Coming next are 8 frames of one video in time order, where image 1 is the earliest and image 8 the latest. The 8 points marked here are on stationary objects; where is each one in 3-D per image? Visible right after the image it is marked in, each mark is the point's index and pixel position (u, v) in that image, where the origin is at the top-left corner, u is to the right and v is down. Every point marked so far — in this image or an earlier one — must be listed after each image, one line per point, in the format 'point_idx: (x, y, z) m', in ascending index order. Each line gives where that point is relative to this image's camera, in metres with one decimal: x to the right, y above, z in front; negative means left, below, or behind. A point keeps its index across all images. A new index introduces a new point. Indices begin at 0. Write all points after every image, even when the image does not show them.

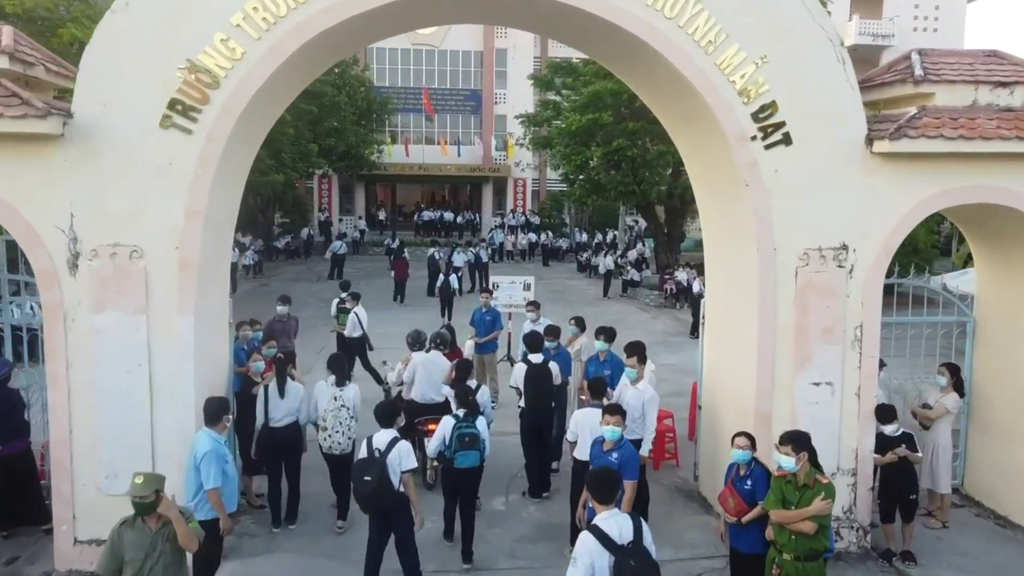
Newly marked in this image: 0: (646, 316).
0: (+3.0, -0.6, +19.3) m
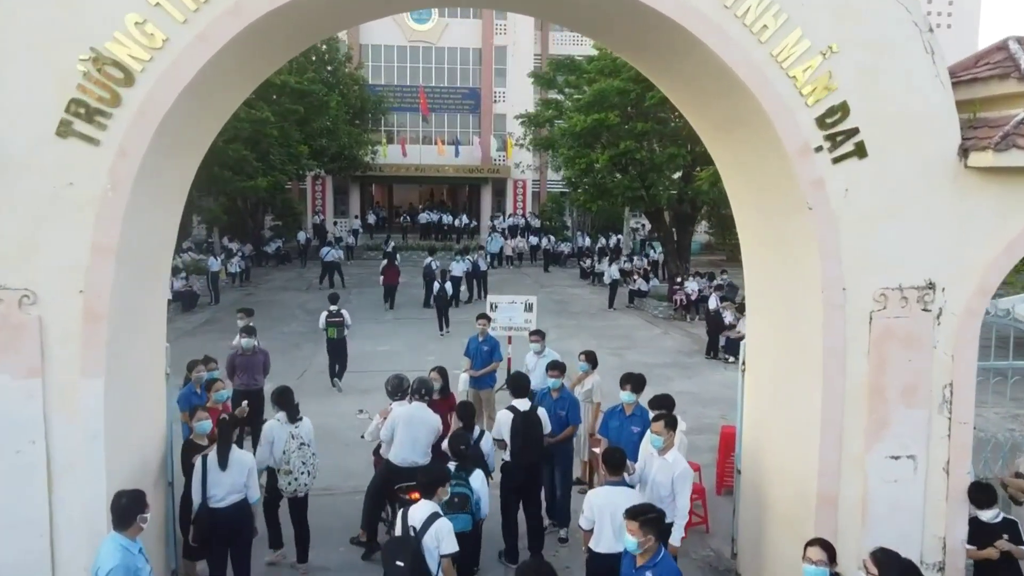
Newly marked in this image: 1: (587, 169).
0: (+3.0, -0.9, +18.0) m
1: (+1.6, +2.6, +19.2) m
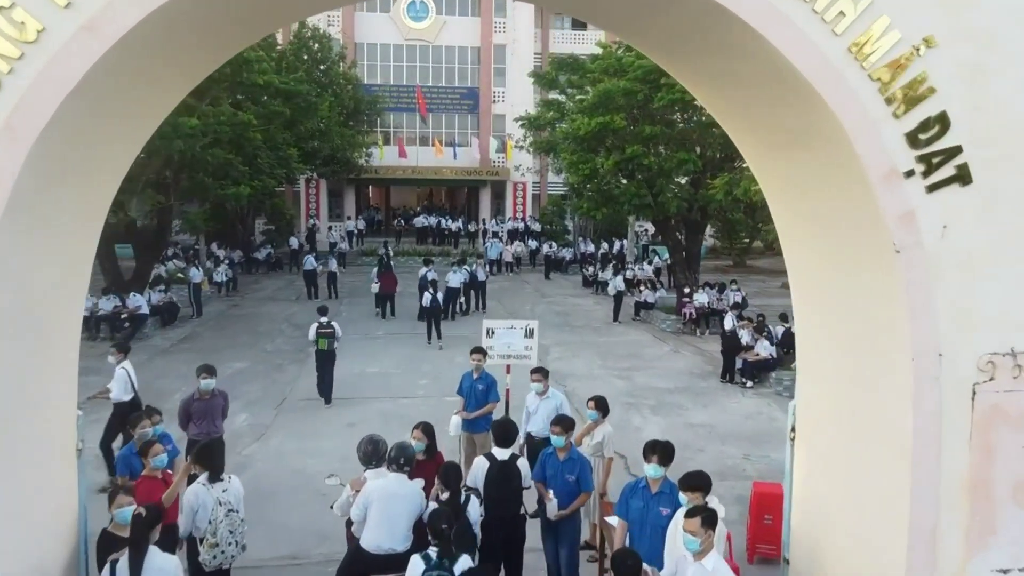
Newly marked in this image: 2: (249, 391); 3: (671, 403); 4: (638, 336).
0: (+3.0, -1.2, +16.8) m
1: (+1.6, +2.3, +18.0) m
2: (-3.9, -1.5, +12.9) m
3: (+2.3, -1.6, +12.4) m
4: (+2.6, -1.0, +18.3) m
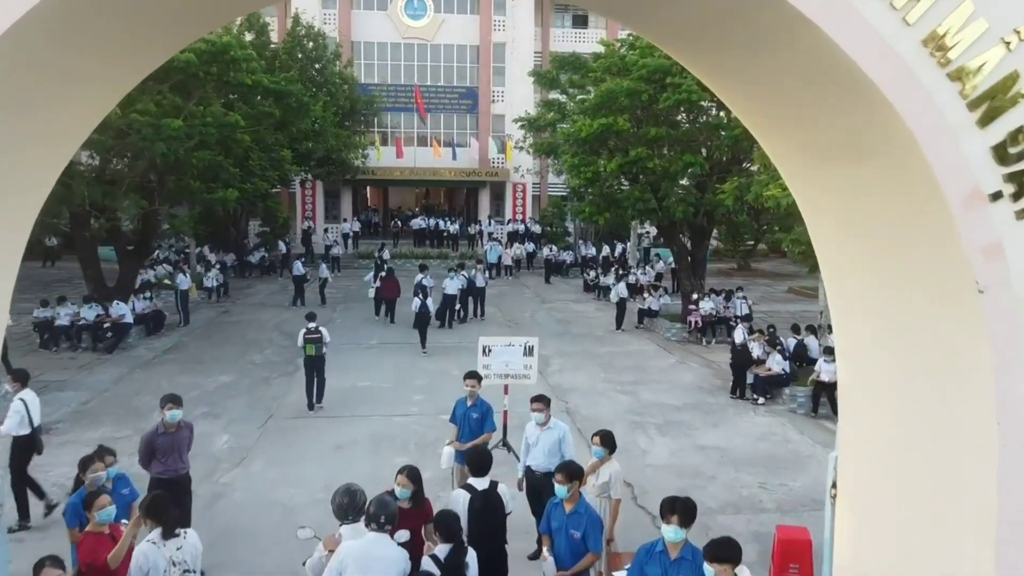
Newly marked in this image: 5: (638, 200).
0: (+2.9, -1.3, +16.1) m
1: (+1.6, +2.2, +17.3) m
2: (-3.9, -1.7, +12.2) m
3: (+2.2, -1.8, +11.7) m
4: (+2.6, -1.2, +17.6) m
5: (+2.4, +1.7, +16.8) m
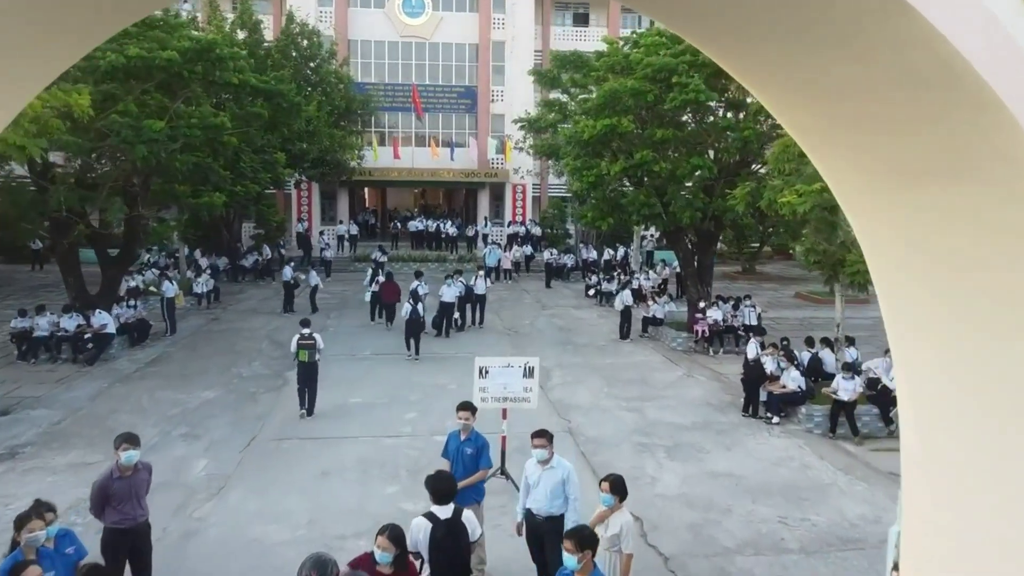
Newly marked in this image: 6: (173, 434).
0: (+2.9, -1.5, +15.4) m
1: (+1.6, +2.0, +16.6) m
2: (-3.9, -1.9, +11.5) m
3: (+2.2, -2.0, +11.0) m
4: (+2.6, -1.3, +16.9) m
5: (+2.4, +1.5, +16.1) m
6: (-4.3, -1.9, +11.1) m
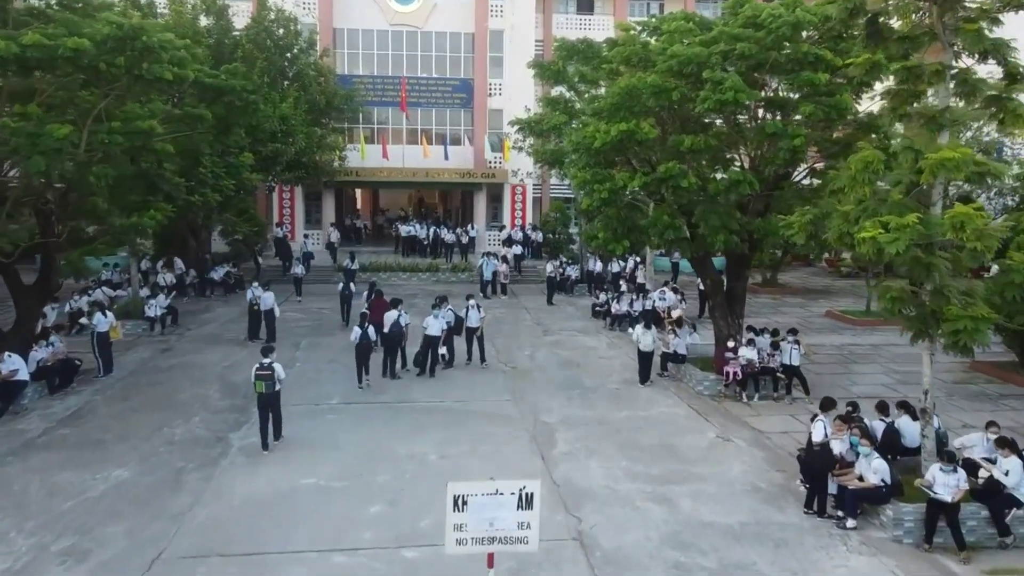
0: (+2.9, -2.1, +12.6) m
1: (+1.5, +1.4, +13.8) m
2: (-4.0, -2.5, +8.7) m
3: (+2.2, -2.6, +8.2) m
4: (+2.5, -1.9, +14.1) m
5: (+2.4, +0.9, +13.3) m
6: (-4.4, -2.5, +8.3) m
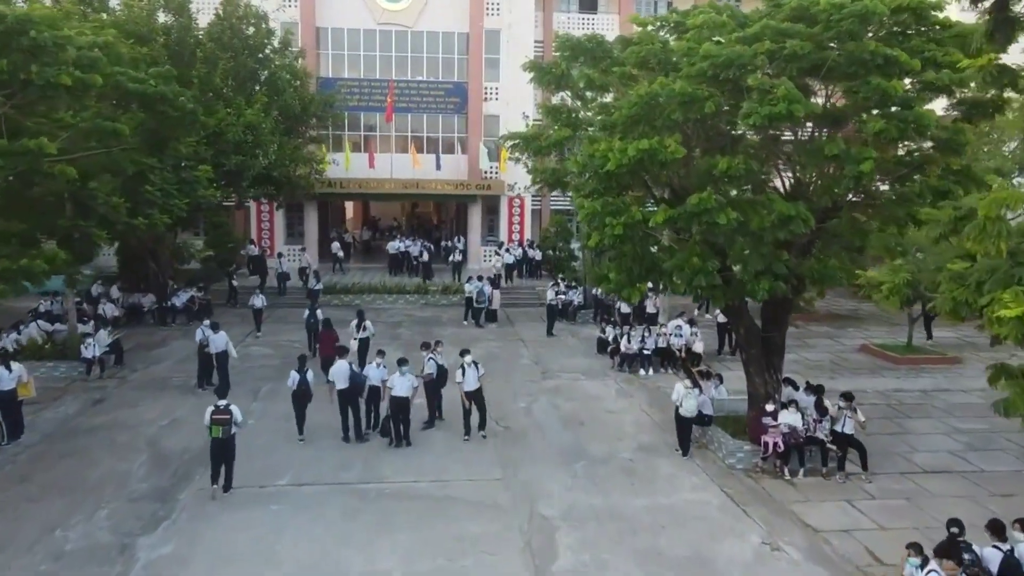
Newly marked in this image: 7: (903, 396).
0: (+2.7, -2.8, +9.9) m
1: (+1.4, +0.7, +11.1) m
2: (-4.1, -3.2, +6.0) m
3: (+2.0, -3.3, +5.5) m
4: (+2.4, -2.6, +11.4) m
5: (+2.2, +0.2, +10.6) m
6: (-4.5, -3.2, +5.6) m
7: (+7.6, -2.1, +17.0) m
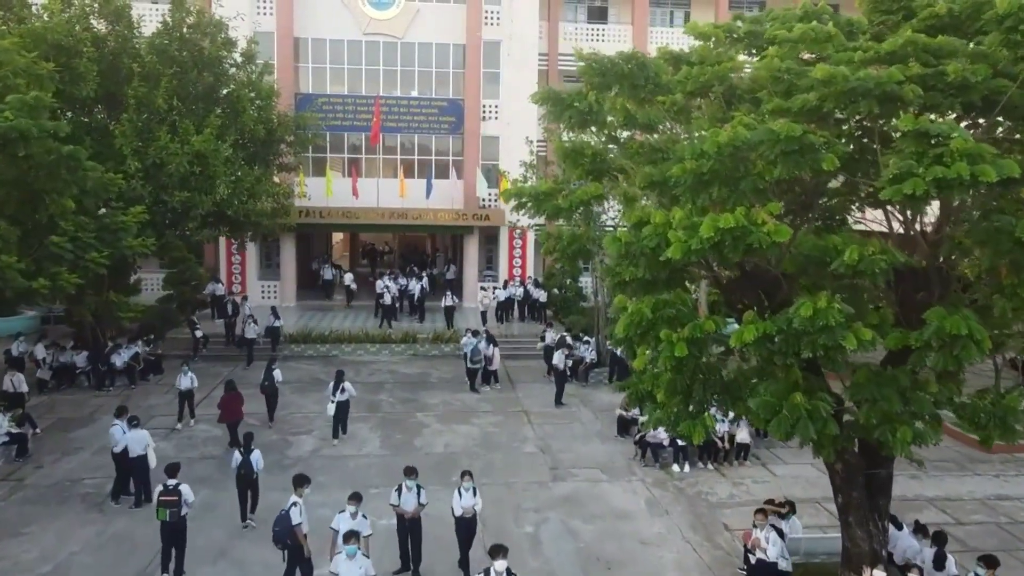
0: (+2.8, -4.0, +6.3) m
1: (+1.4, -0.5, +7.5) m
2: (-4.1, -4.3, +2.3) m
3: (+2.1, -4.4, +1.8) m
4: (+2.5, -3.8, +7.7) m
5: (+2.3, -1.0, +7.0) m
6: (-4.5, -4.3, +2.0) m
7: (+7.7, -3.4, +13.4) m
